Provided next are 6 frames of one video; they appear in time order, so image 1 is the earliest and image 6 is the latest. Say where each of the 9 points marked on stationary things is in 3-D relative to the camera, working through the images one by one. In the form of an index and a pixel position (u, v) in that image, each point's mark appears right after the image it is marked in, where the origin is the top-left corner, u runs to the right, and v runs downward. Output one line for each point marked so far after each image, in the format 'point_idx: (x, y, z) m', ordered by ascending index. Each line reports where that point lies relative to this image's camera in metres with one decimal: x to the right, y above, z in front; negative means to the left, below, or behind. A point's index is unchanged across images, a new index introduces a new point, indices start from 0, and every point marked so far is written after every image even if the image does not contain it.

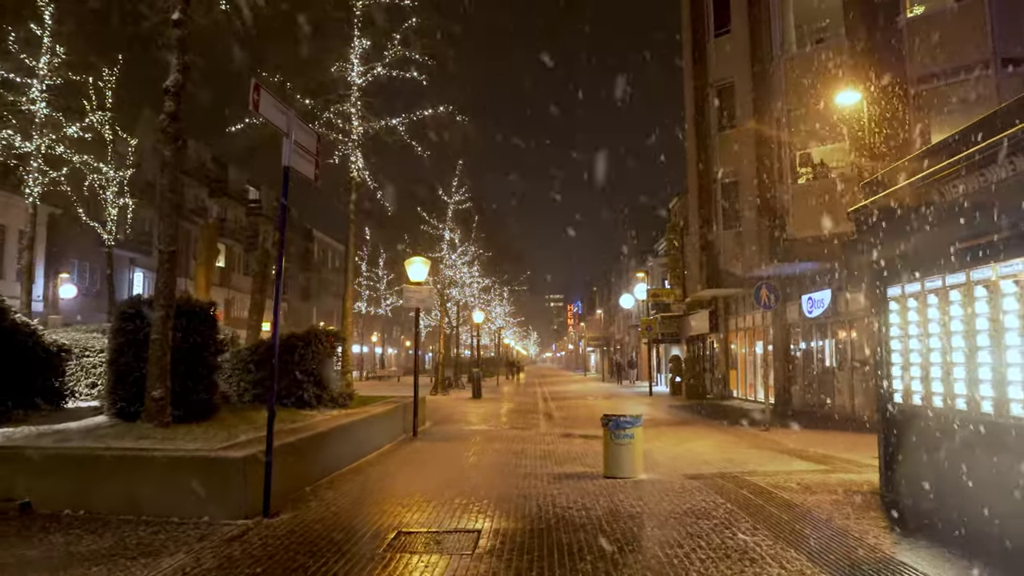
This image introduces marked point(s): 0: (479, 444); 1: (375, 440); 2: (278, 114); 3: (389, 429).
0: (-0.6, -3.0, +14.3) m
1: (-2.4, -2.7, +13.1) m
2: (-2.4, +1.8, +7.5) m
3: (-2.4, -2.7, +14.2) m
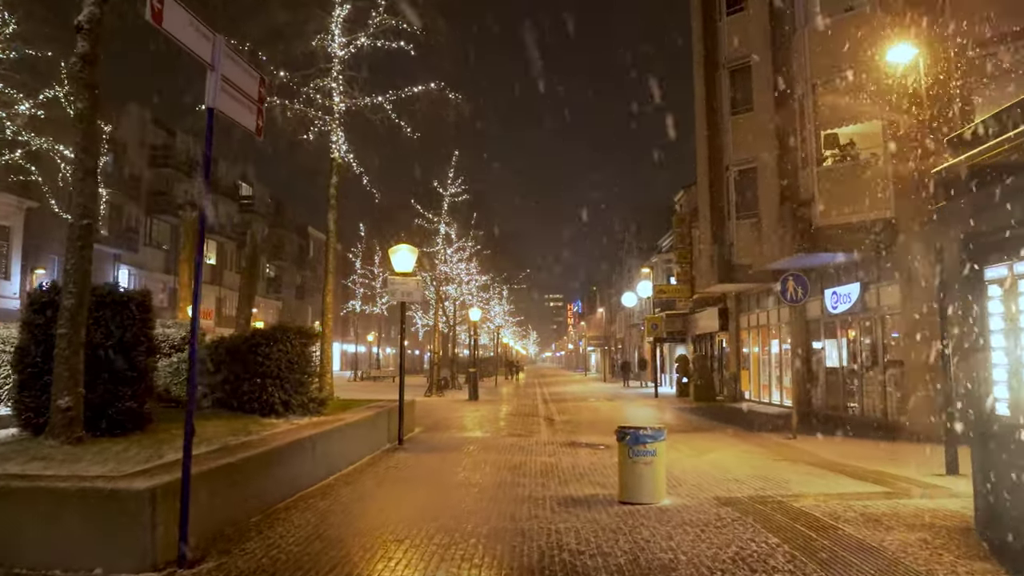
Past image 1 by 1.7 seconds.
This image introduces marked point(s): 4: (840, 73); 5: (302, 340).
0: (-0.7, -2.9, +12.6) m
1: (-2.5, -2.5, +11.3) m
2: (-2.4, +1.9, +5.8) m
3: (-2.4, -2.6, +12.5) m
4: (+7.5, +4.9, +16.9) m
5: (-3.4, -0.9, +12.0) m
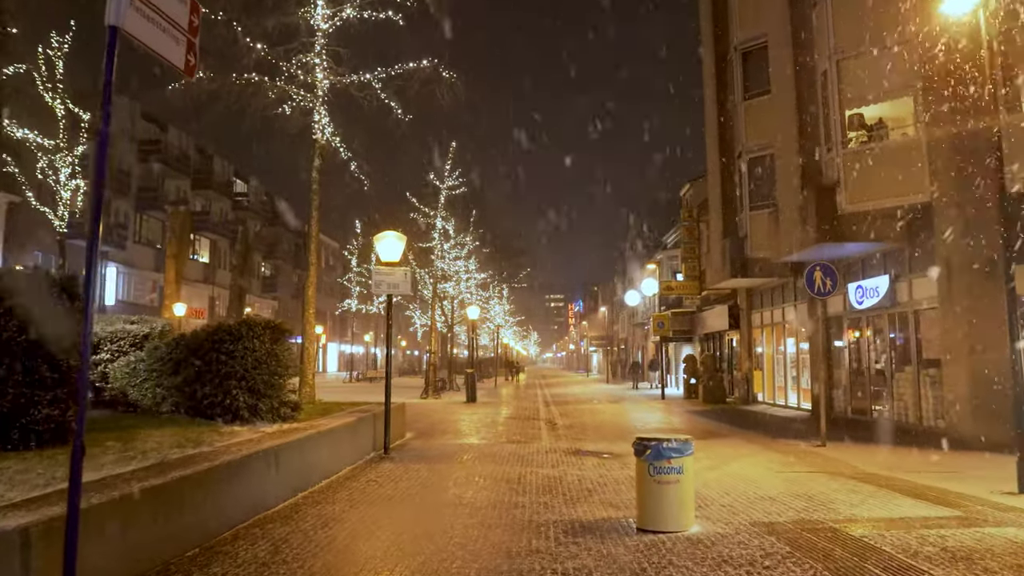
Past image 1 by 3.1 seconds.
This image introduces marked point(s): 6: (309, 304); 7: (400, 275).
0: (-0.7, -2.7, +11.2) m
1: (-2.5, -2.4, +10.0) m
2: (-2.5, +2.1, +4.4) m
3: (-2.5, -2.4, +11.1) m
4: (+7.5, +5.1, +15.5) m
5: (-3.5, -0.7, +10.6) m
6: (-4.2, -0.3, +15.1) m
7: (-2.0, +0.2, +13.0) m
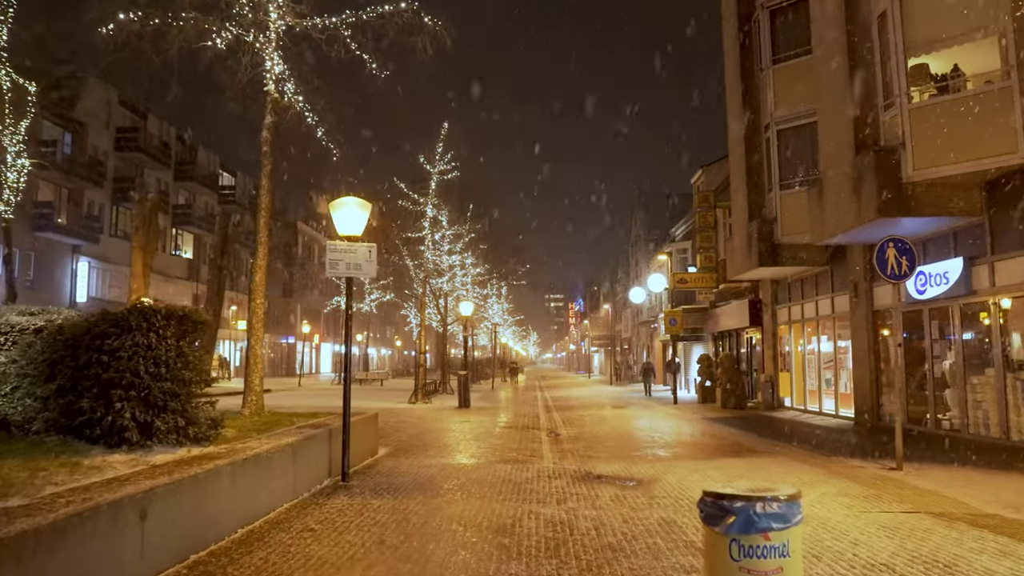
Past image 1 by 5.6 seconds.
0: (-0.8, -2.4, +8.4) m
1: (-2.6, -2.1, +7.2) m
2: (-2.6, +2.4, +1.6) m
3: (-2.6, -2.2, +8.3) m
4: (+7.4, +5.3, +12.7) m
5: (-3.6, -0.4, +7.9) m
6: (-4.2, -0.1, +12.3) m
7: (-2.1, +0.5, +10.2) m
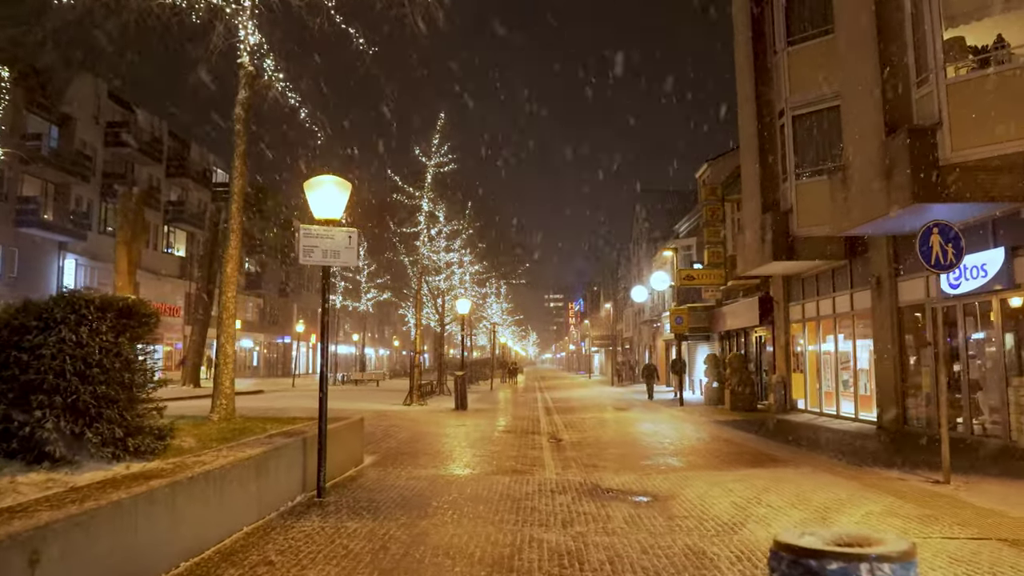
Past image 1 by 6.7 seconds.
0: (-0.8, -2.3, +7.2) m
1: (-2.6, -2.0, +6.0) m
2: (-2.6, +2.5, +0.4) m
3: (-2.6, -2.0, +7.1) m
4: (+7.4, +5.4, +11.5) m
5: (-3.6, -0.3, +6.7) m
6: (-4.3, 0.0, +11.1) m
7: (-2.1, +0.6, +9.0) m
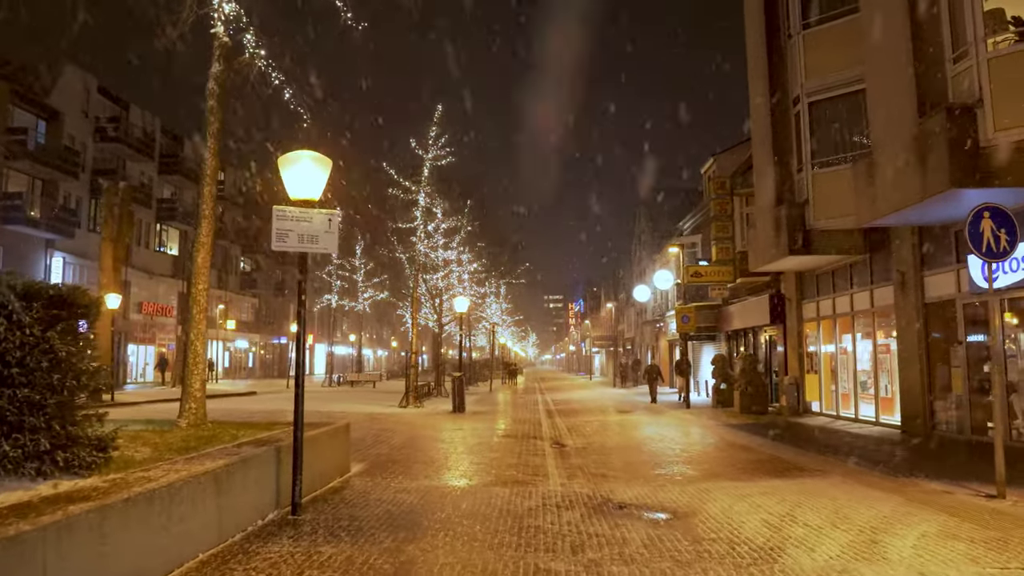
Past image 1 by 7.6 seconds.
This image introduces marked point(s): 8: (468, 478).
0: (-0.8, -2.2, +6.2) m
1: (-2.6, -1.9, +5.0) m
2: (-2.6, +2.6, -0.6) m
3: (-2.6, -1.9, +6.1) m
4: (+7.4, +5.5, +10.5) m
5: (-3.6, -0.2, +5.6) m
6: (-4.3, +0.2, +10.1) m
7: (-2.1, +0.7, +8.0) m
8: (-0.6, -2.7, +10.6) m
